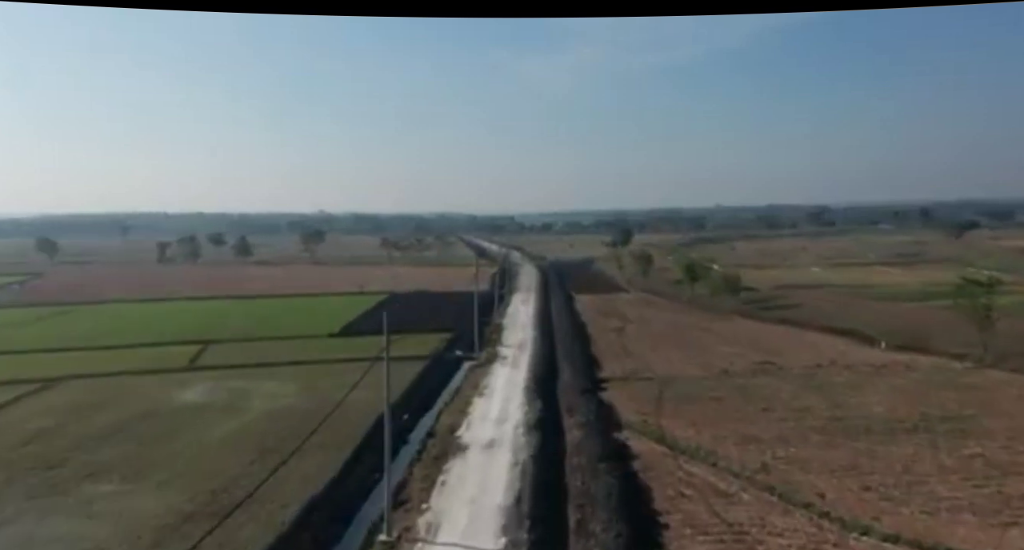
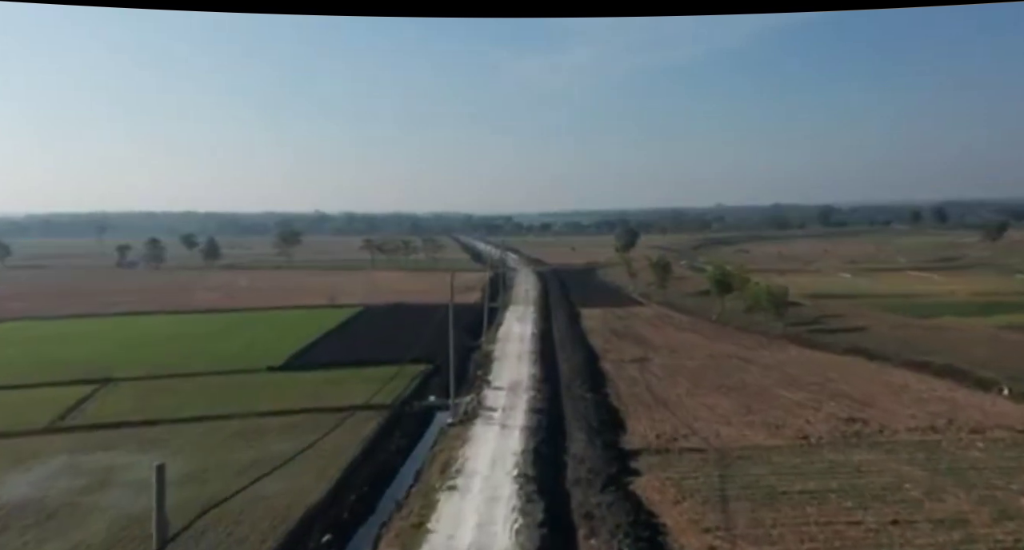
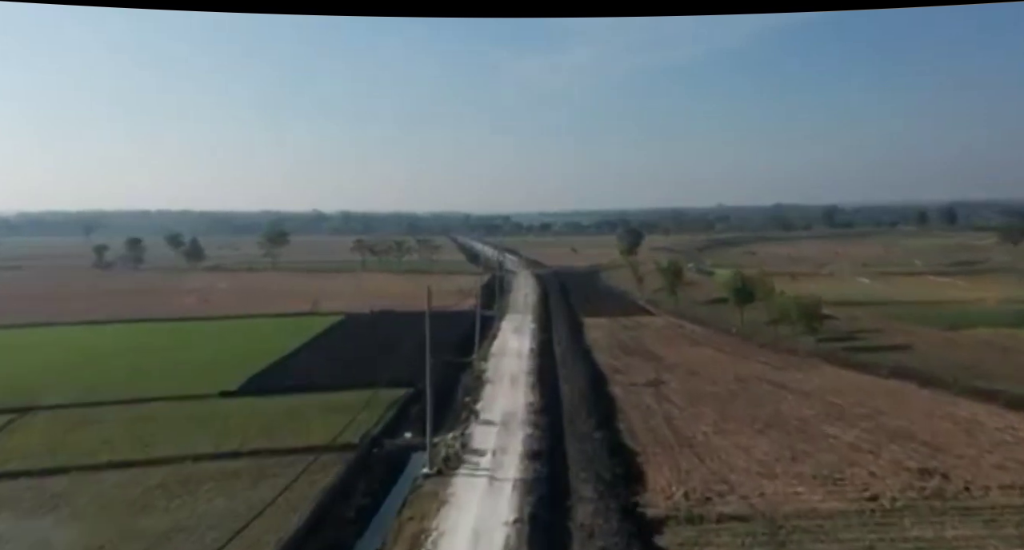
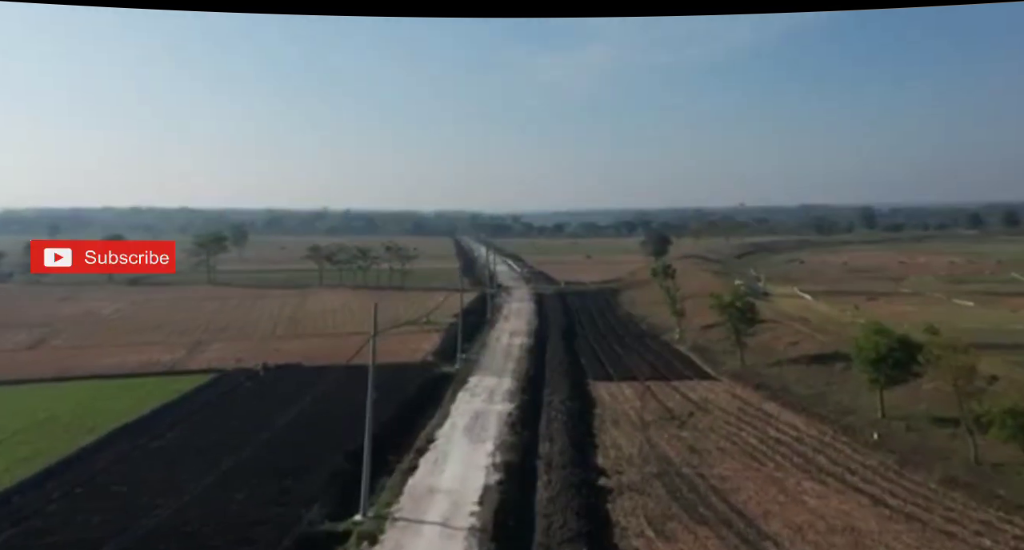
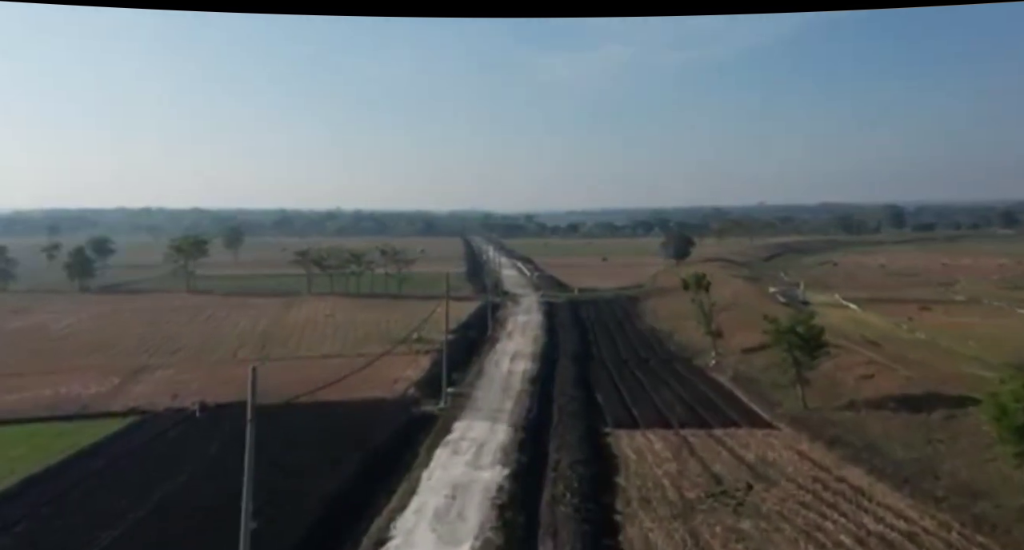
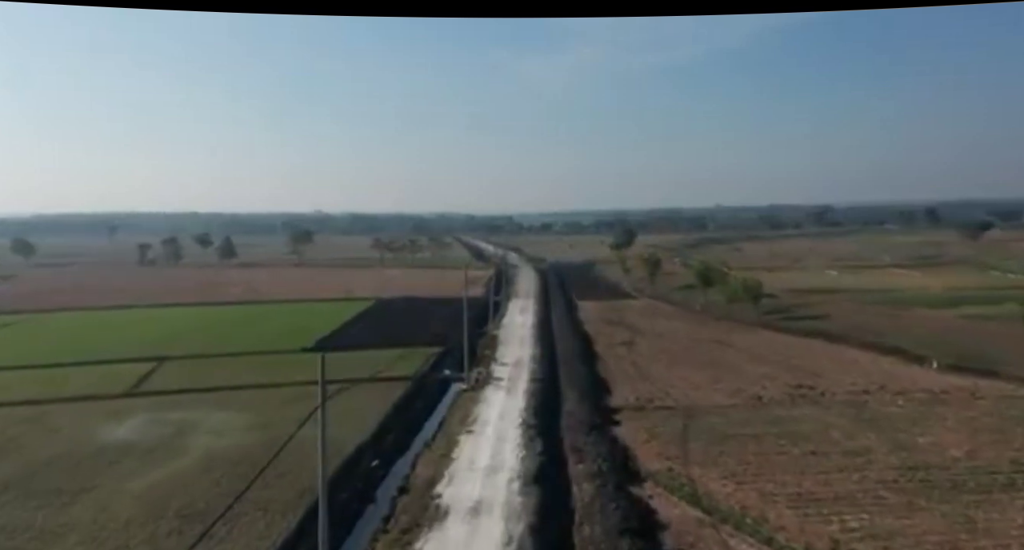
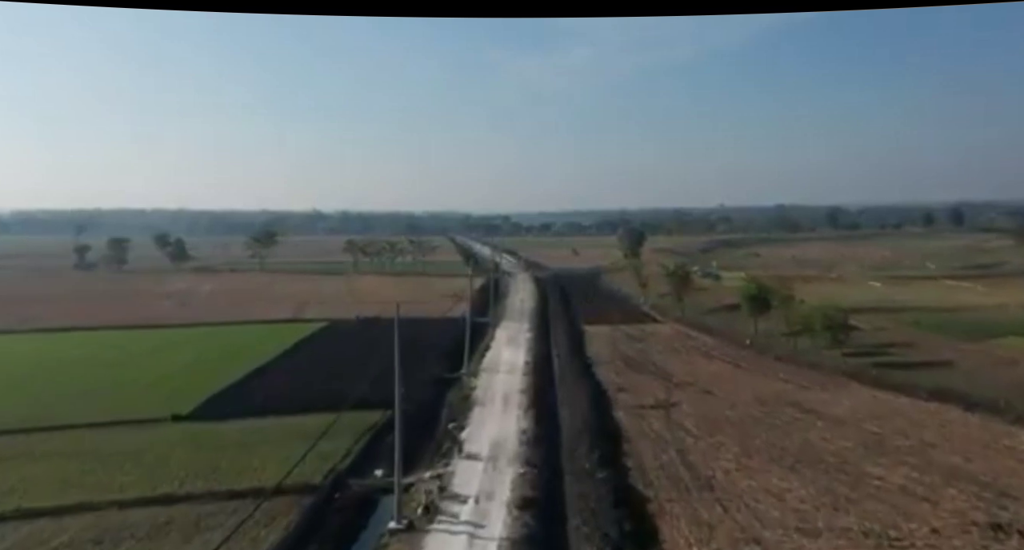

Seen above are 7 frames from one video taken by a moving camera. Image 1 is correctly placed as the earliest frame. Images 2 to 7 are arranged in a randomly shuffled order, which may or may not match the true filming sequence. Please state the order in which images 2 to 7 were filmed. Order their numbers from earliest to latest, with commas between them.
6, 2, 3, 7, 4, 5
